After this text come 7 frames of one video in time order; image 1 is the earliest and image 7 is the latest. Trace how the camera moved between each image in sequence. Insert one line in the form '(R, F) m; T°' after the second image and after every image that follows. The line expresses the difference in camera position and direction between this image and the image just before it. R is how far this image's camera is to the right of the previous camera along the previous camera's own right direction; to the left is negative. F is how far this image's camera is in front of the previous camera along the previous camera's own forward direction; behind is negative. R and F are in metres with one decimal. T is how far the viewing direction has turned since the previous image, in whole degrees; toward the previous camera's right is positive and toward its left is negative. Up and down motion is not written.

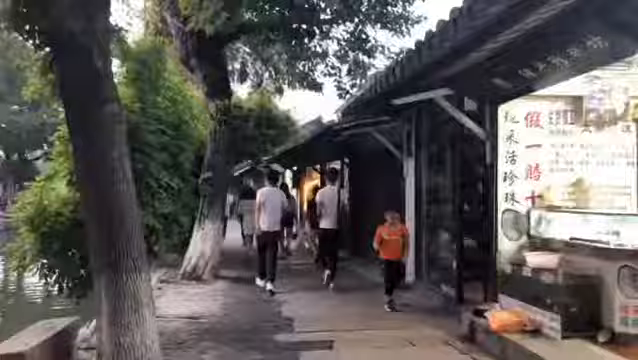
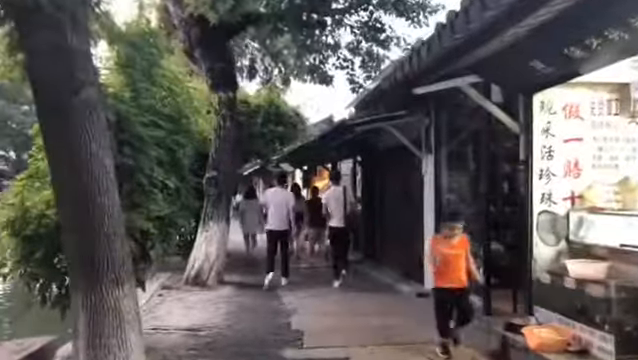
(0.0, +0.9) m; -1°
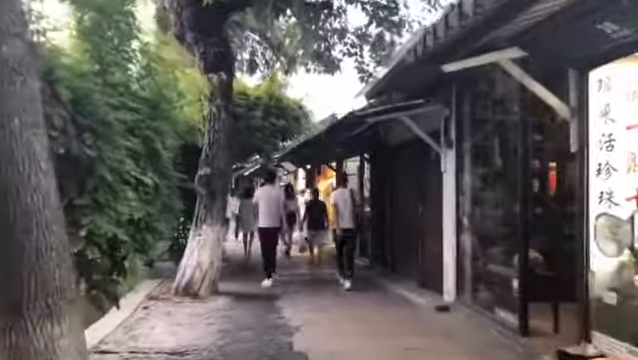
(-0.1, +1.4) m; 0°
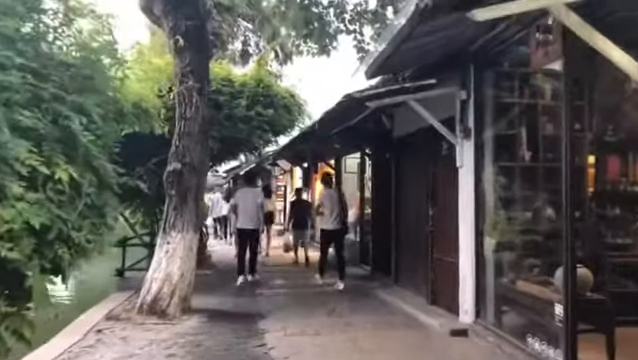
(+0.2, +1.9) m; 0°
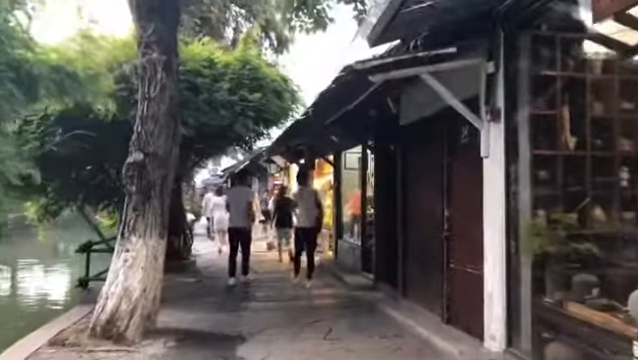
(+0.1, +1.8) m; 0°
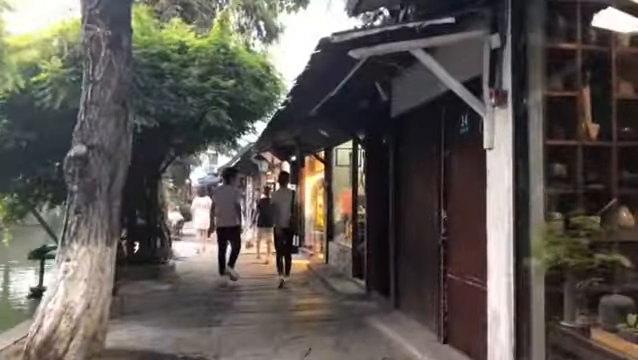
(+0.4, +1.2) m; 0°
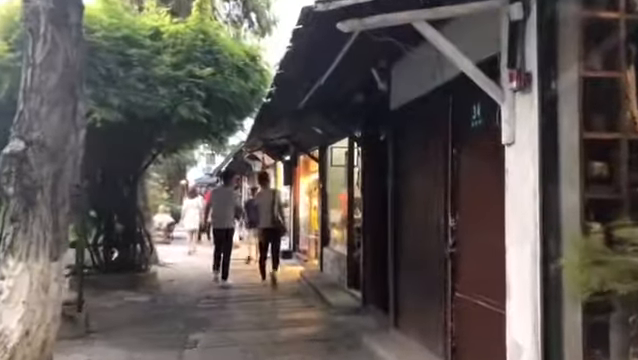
(+0.2, +1.2) m; 0°
